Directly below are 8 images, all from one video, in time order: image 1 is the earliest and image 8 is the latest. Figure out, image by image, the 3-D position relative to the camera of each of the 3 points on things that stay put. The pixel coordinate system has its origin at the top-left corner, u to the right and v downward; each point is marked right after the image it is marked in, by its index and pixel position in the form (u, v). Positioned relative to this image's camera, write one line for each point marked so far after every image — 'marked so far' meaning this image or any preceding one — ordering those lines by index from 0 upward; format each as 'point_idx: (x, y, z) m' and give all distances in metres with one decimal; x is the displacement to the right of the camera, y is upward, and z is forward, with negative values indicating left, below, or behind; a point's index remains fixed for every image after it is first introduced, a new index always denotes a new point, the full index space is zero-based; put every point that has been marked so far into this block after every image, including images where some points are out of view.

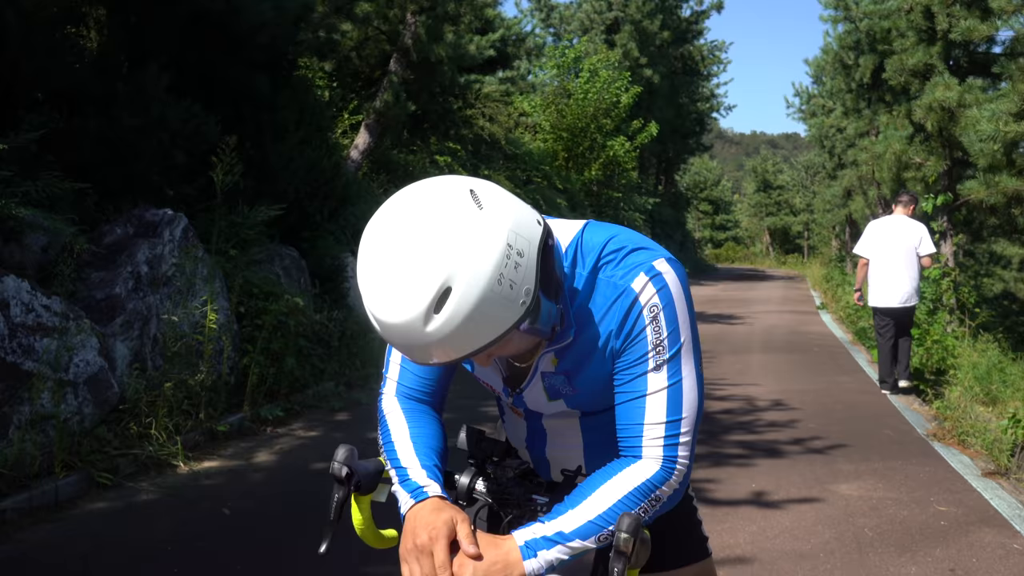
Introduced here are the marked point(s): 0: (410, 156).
0: (-1.7, +2.2, +16.6) m
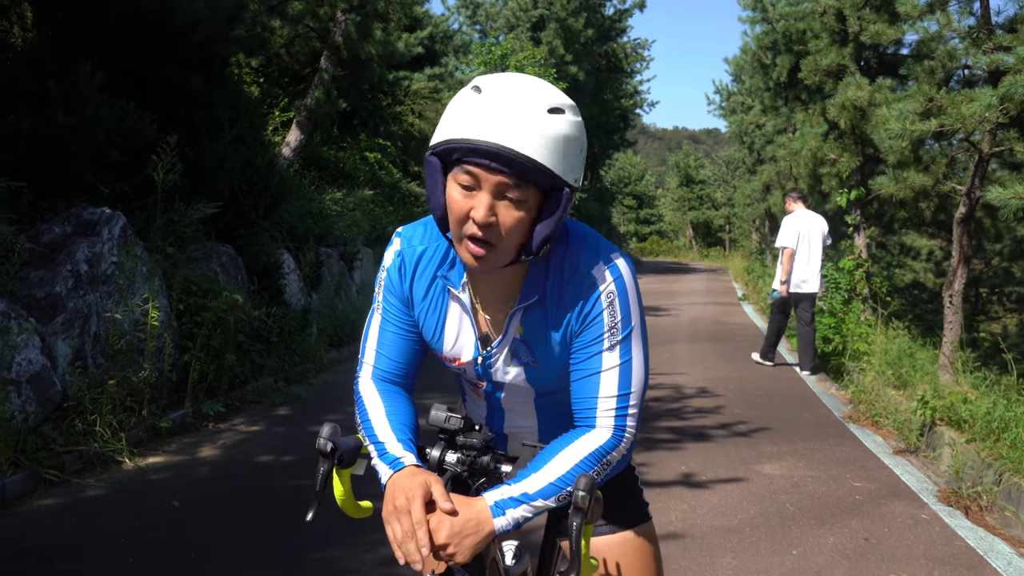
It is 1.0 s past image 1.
0: (-2.9, +2.3, +16.7) m
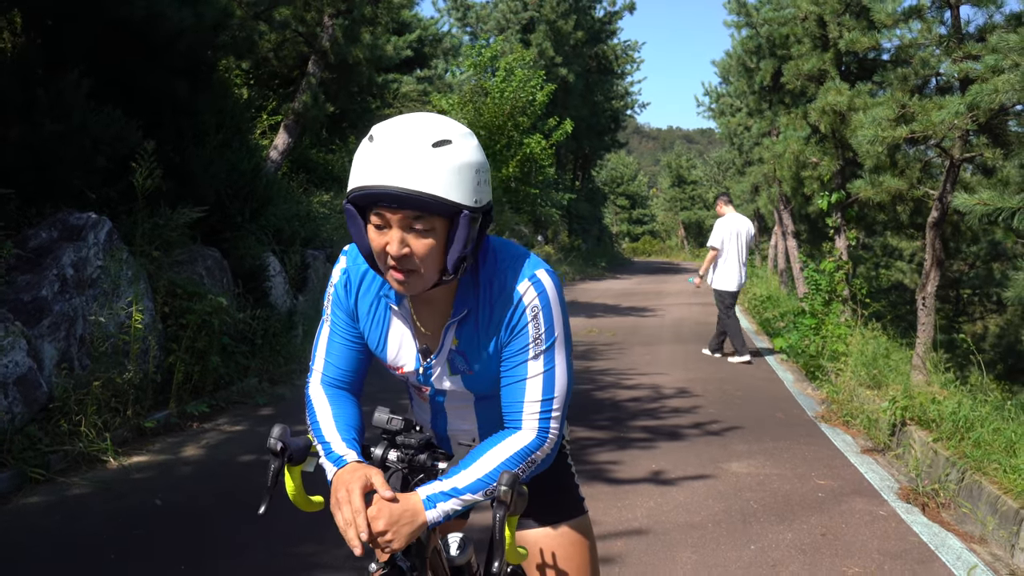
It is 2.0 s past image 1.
0: (-3.1, +2.3, +16.8) m
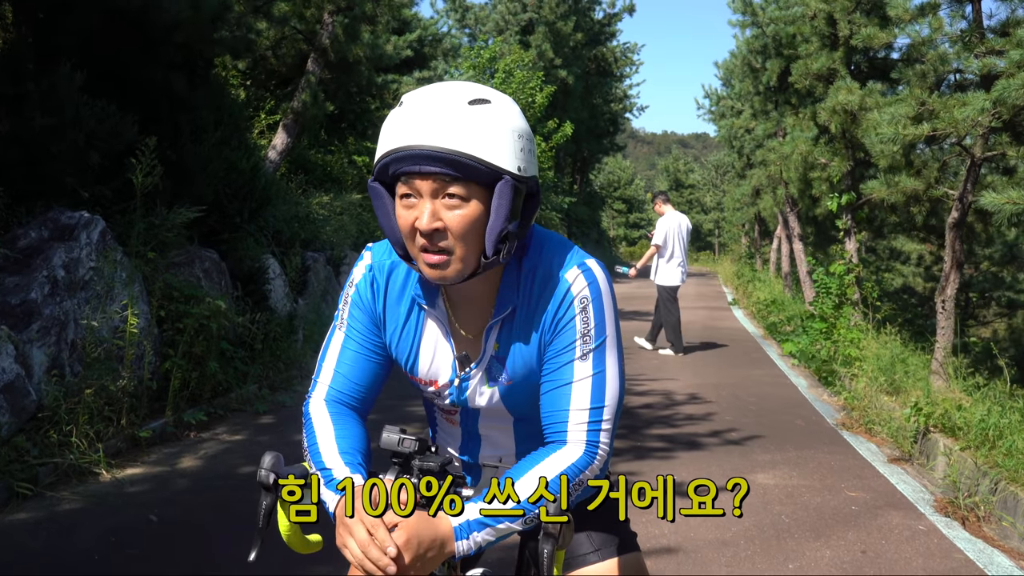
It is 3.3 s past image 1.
0: (-3.1, +2.2, +16.5) m
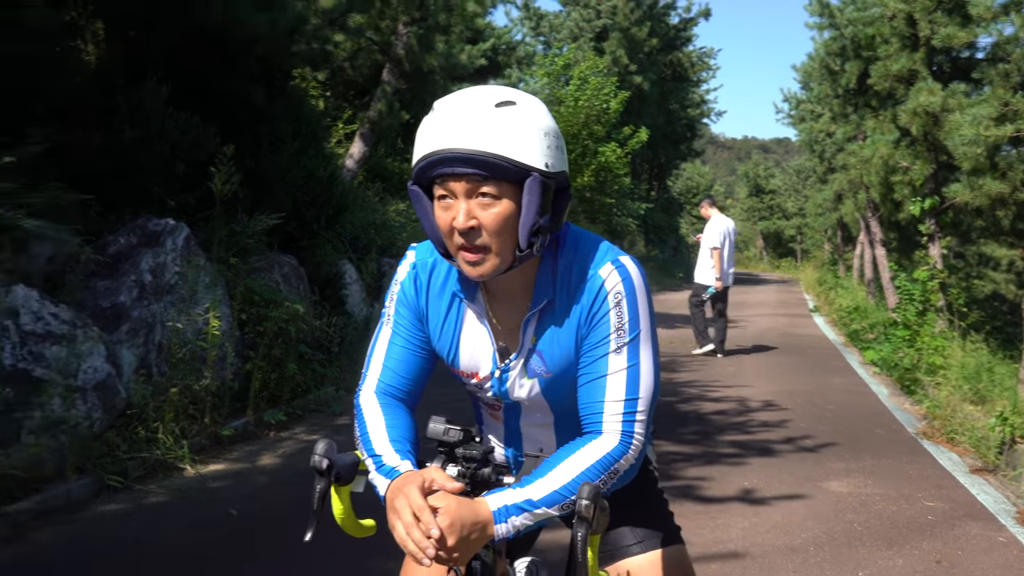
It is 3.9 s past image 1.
0: (-1.8, +2.1, +16.8) m
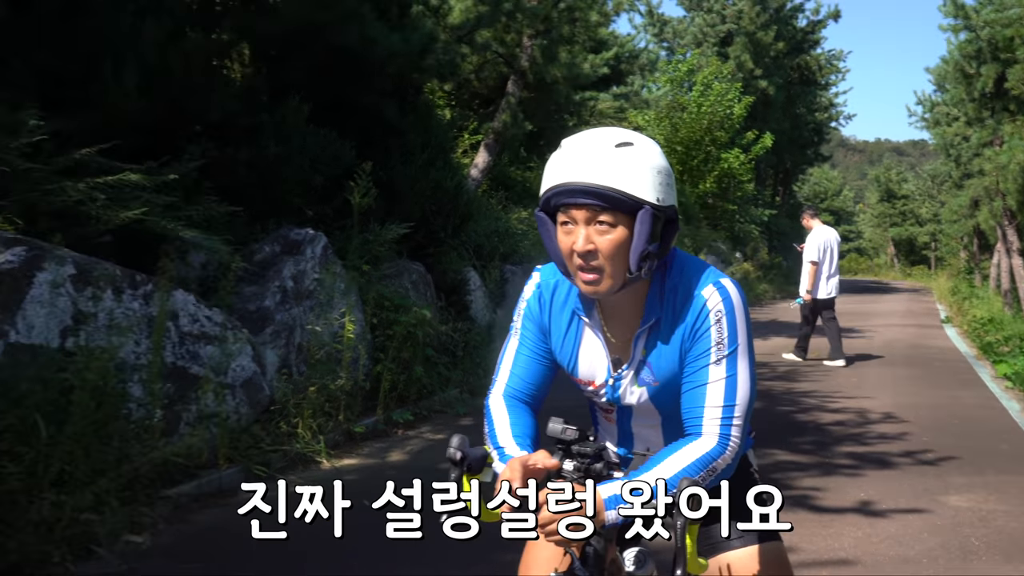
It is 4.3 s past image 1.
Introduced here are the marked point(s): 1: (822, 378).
0: (+0.3, +2.0, +17.2) m
1: (+3.8, -1.1, +12.1) m
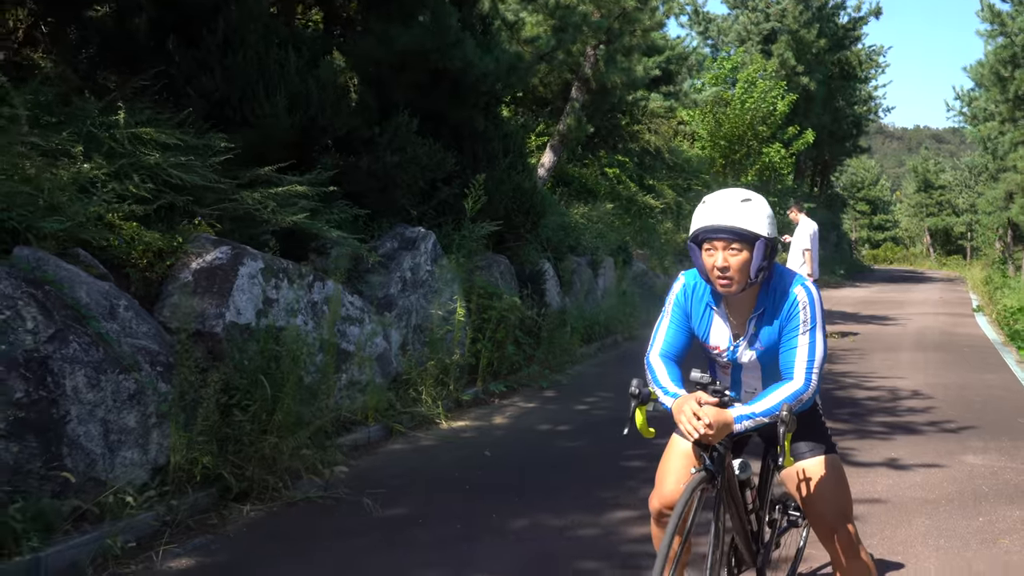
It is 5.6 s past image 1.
0: (+1.3, +2.2, +18.4) m
1: (+4.7, -1.0, +13.3) m
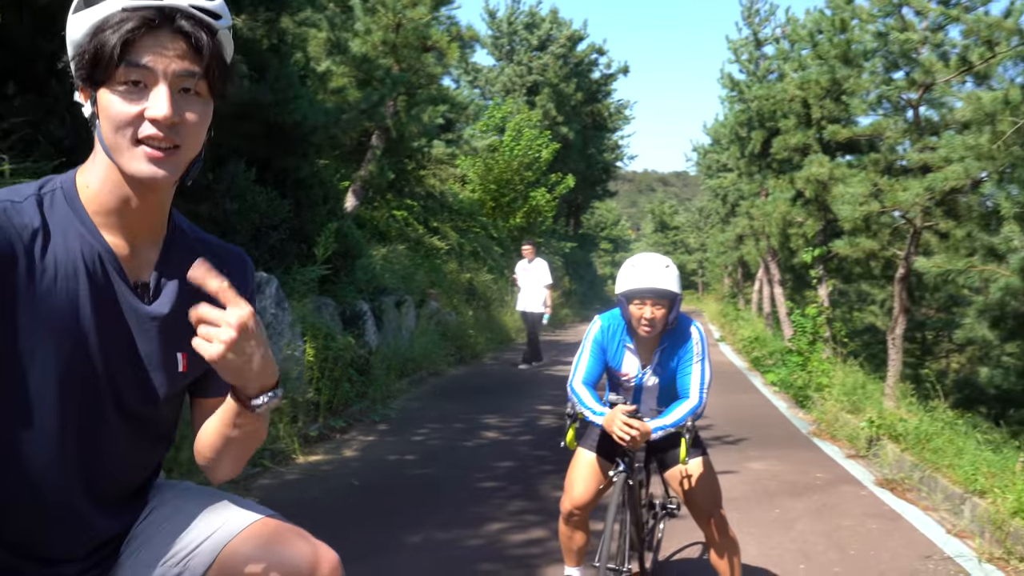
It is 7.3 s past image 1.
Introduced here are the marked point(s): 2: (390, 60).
0: (-2.7, +1.5, +19.2) m
1: (+1.9, -1.5, +14.9) m
2: (-1.8, +3.4, +14.8) m
